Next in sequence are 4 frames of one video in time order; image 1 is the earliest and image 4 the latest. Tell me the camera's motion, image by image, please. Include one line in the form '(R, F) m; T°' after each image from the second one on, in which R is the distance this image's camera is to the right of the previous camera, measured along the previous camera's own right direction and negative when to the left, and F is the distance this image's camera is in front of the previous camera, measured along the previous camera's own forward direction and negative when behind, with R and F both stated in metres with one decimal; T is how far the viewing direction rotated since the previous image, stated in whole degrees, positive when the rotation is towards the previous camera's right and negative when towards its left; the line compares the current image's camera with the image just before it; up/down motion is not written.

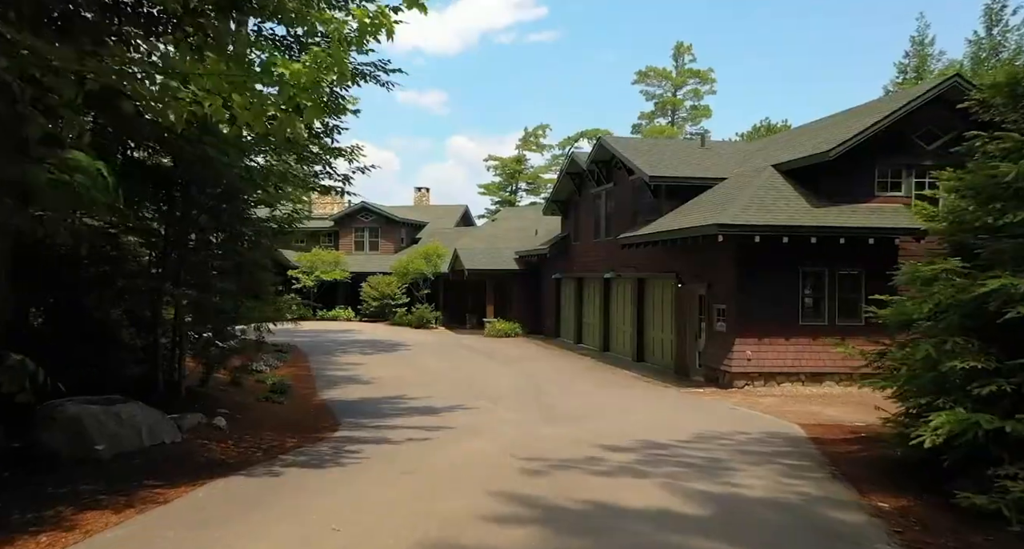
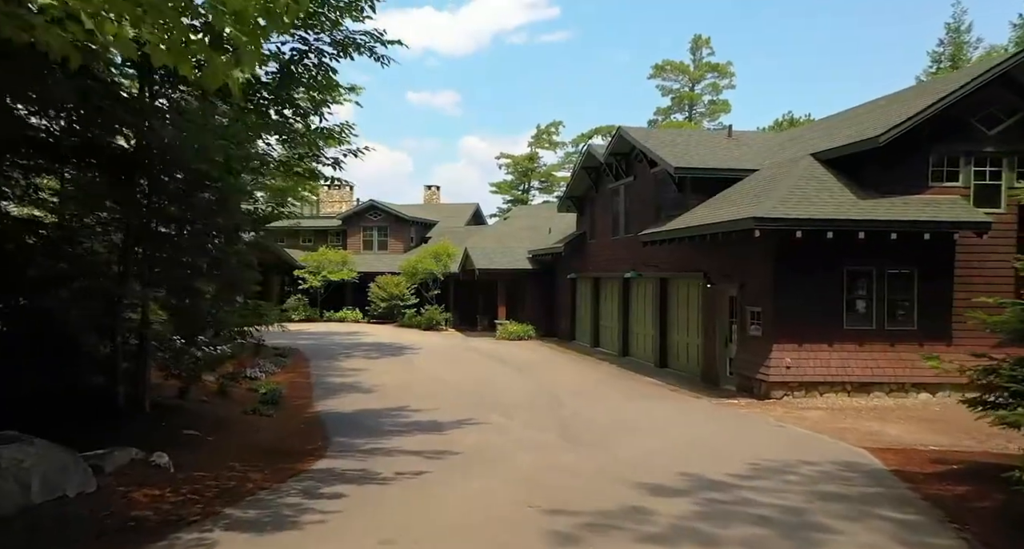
(0.0, +1.4) m; -1°
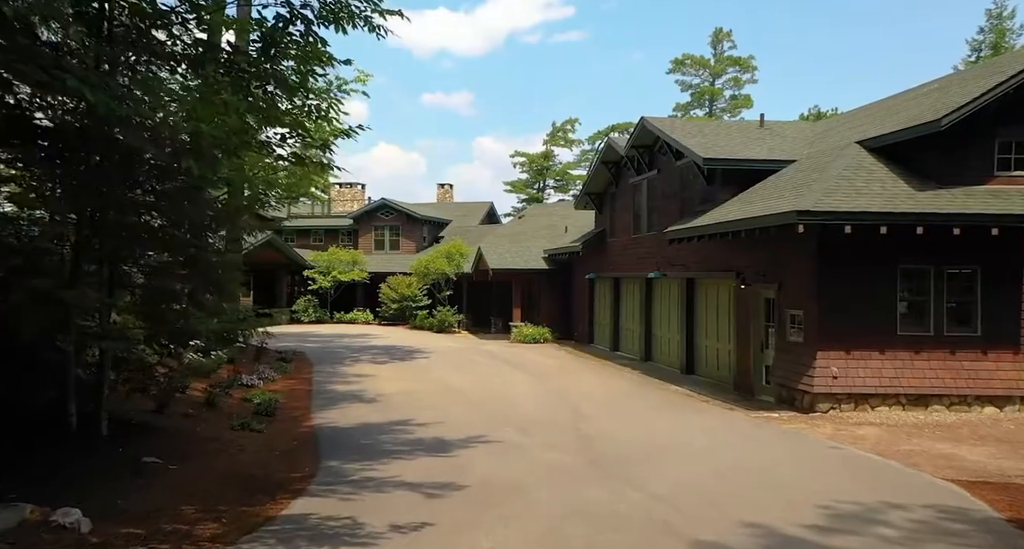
(0.0, +1.3) m; -1°
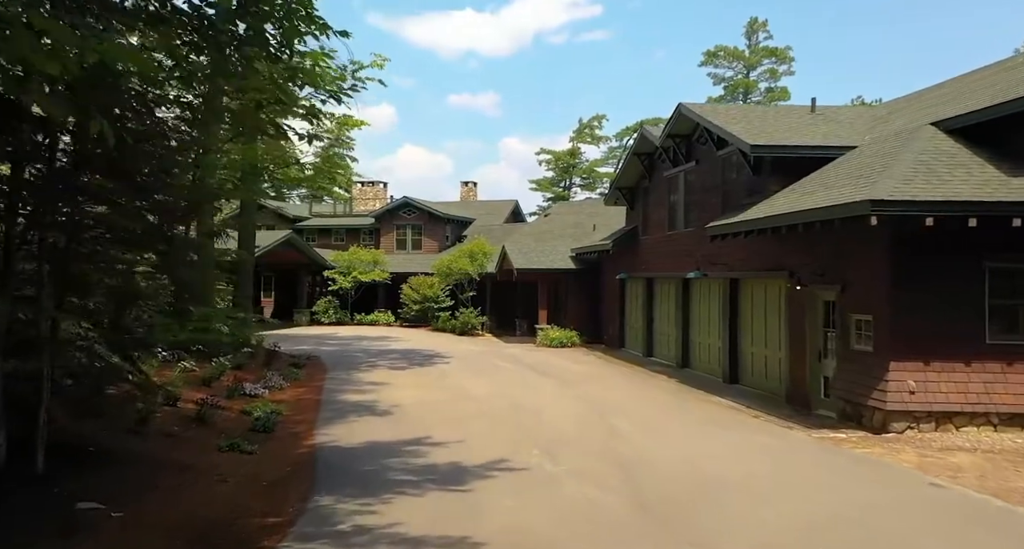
(0.0, +1.5) m; -2°
